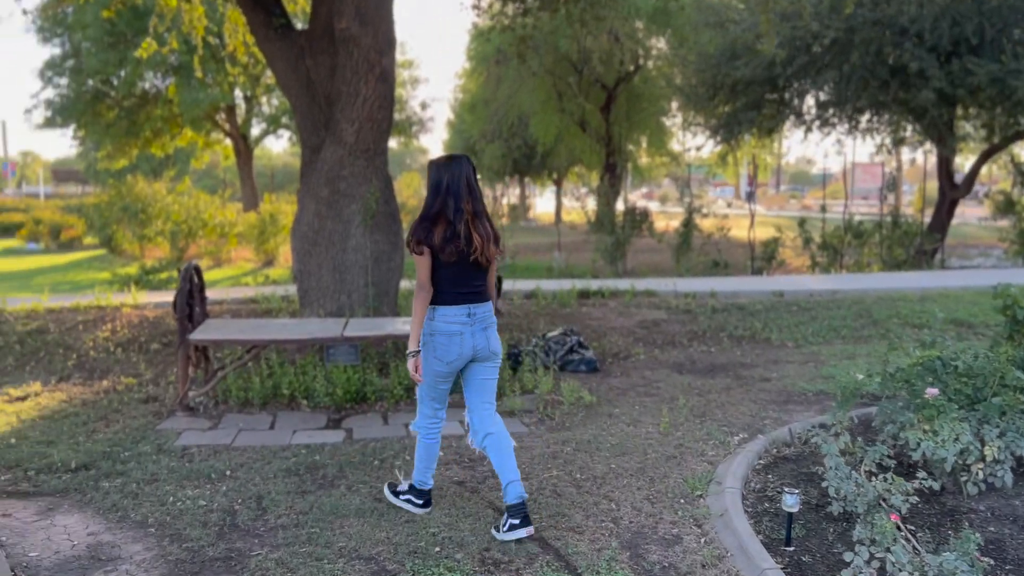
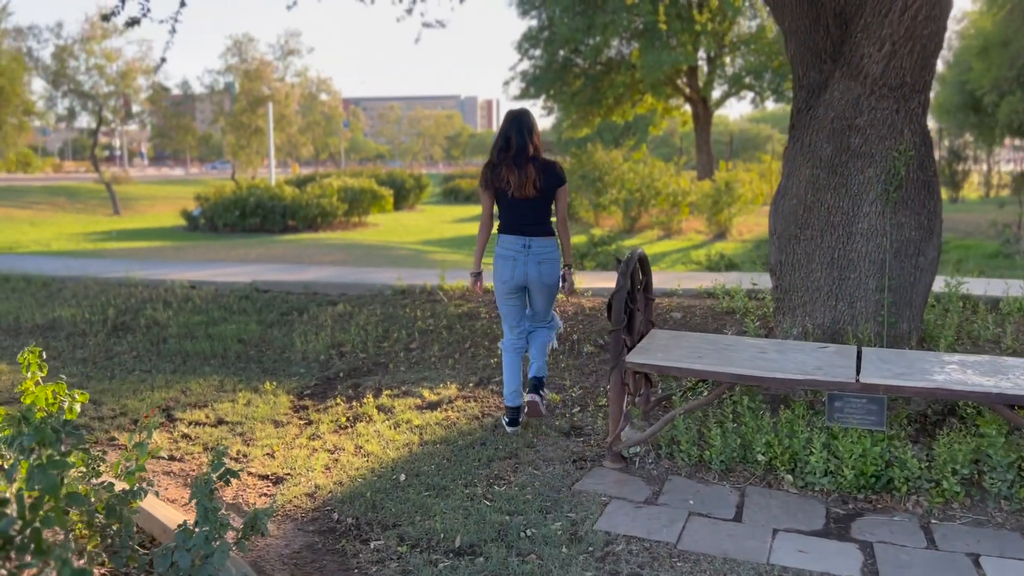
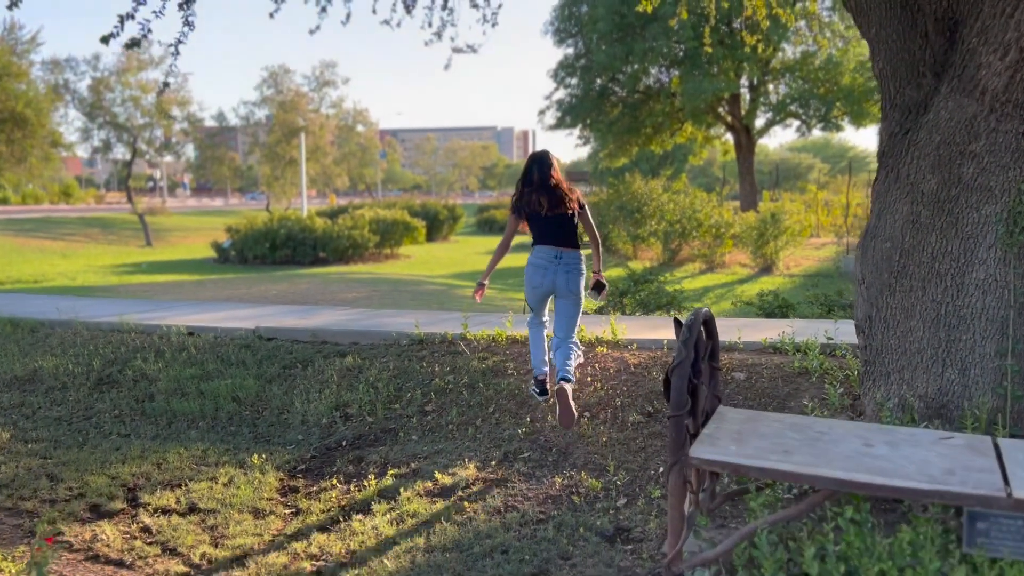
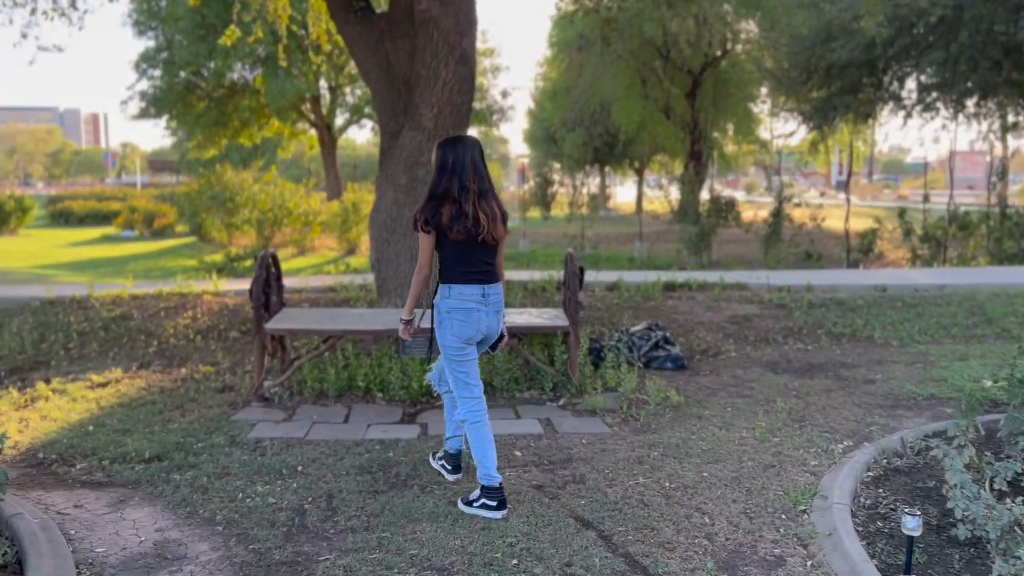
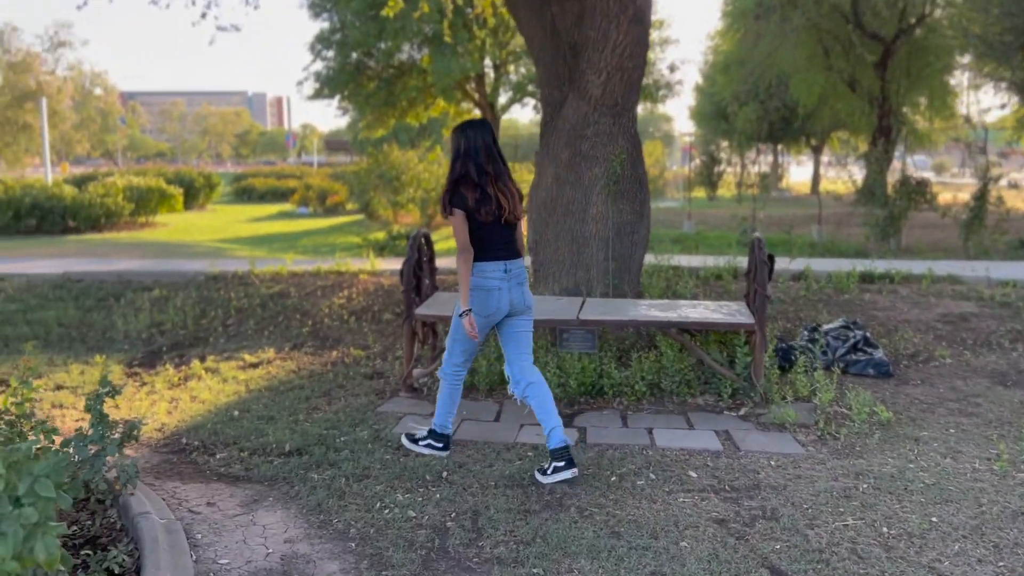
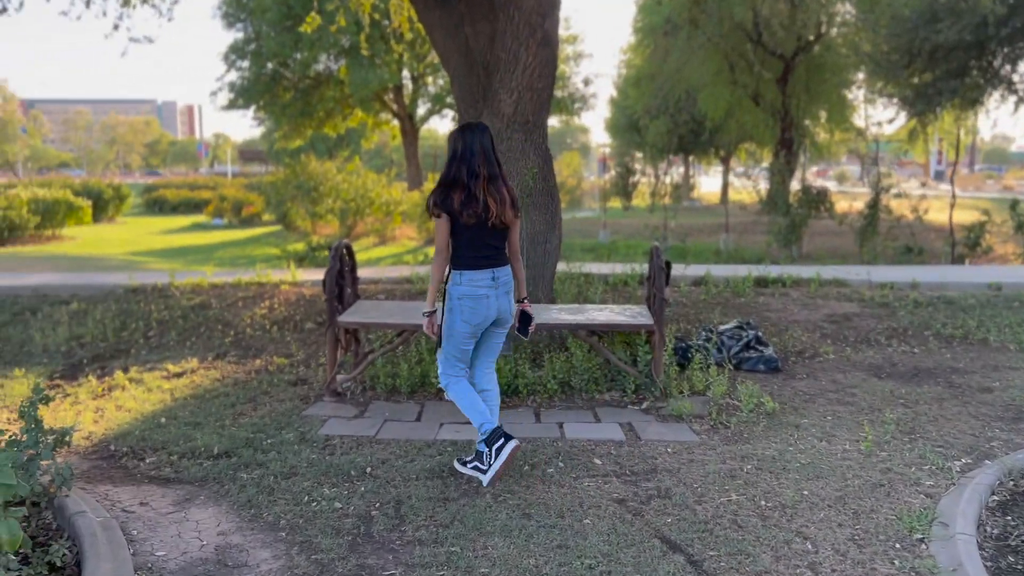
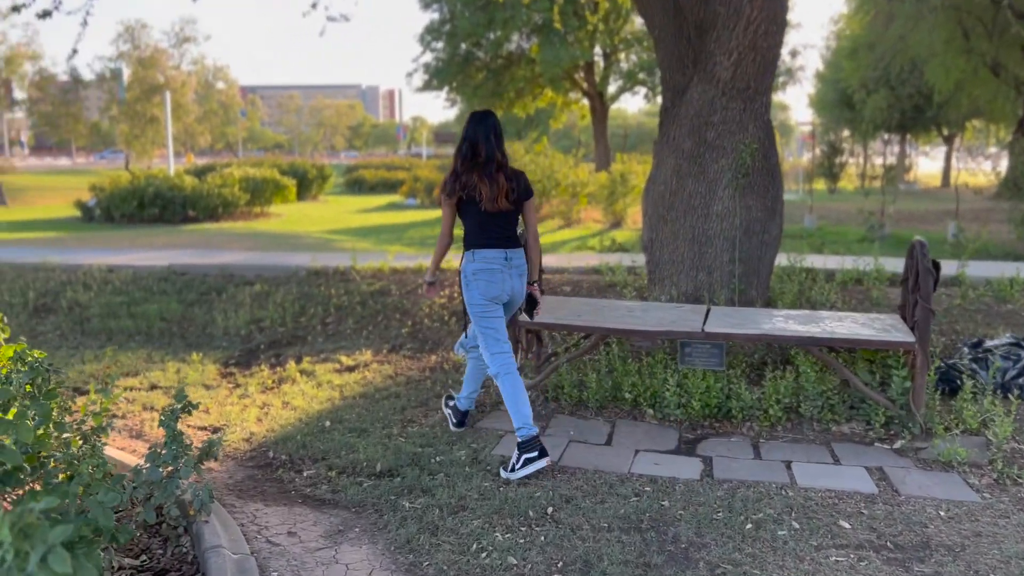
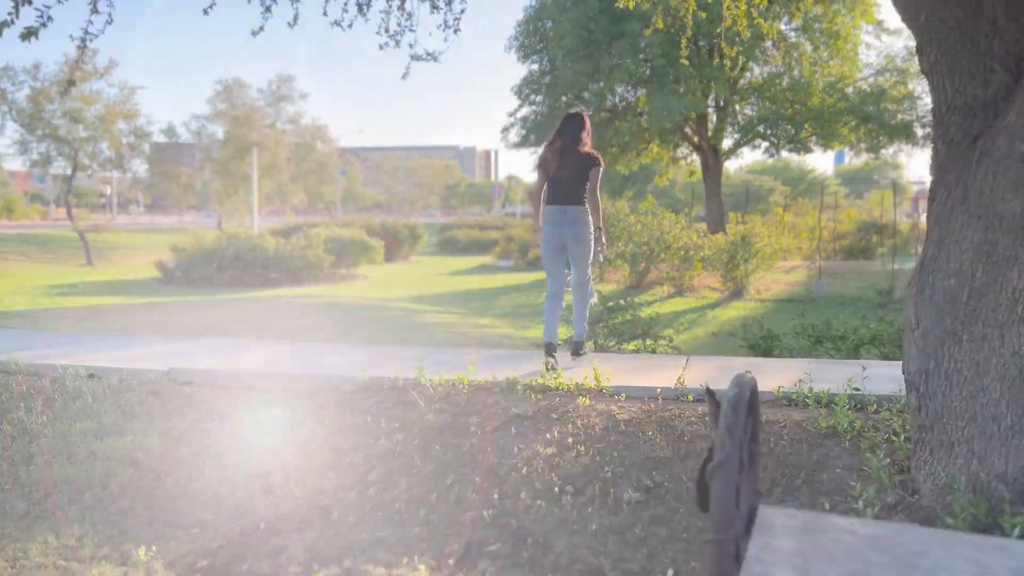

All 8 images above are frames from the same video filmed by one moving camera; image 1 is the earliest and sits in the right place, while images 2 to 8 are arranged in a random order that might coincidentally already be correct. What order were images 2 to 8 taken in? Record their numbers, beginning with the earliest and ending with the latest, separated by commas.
4, 6, 5, 7, 2, 3, 8
